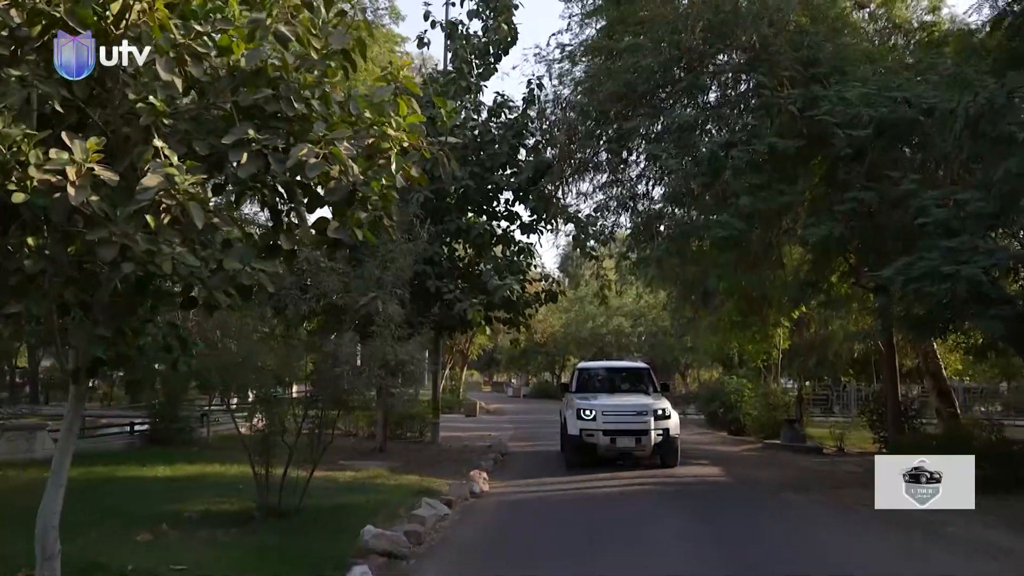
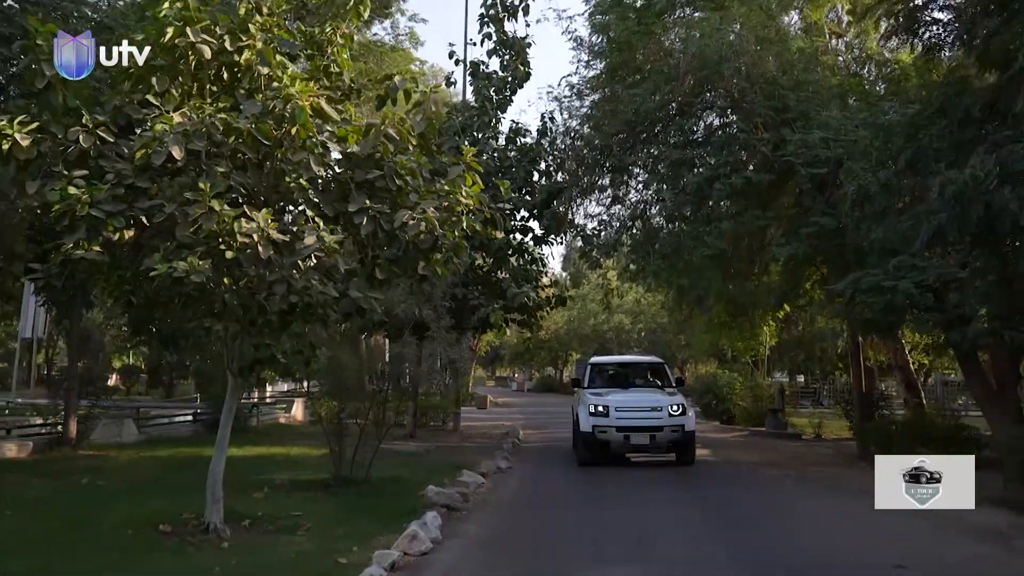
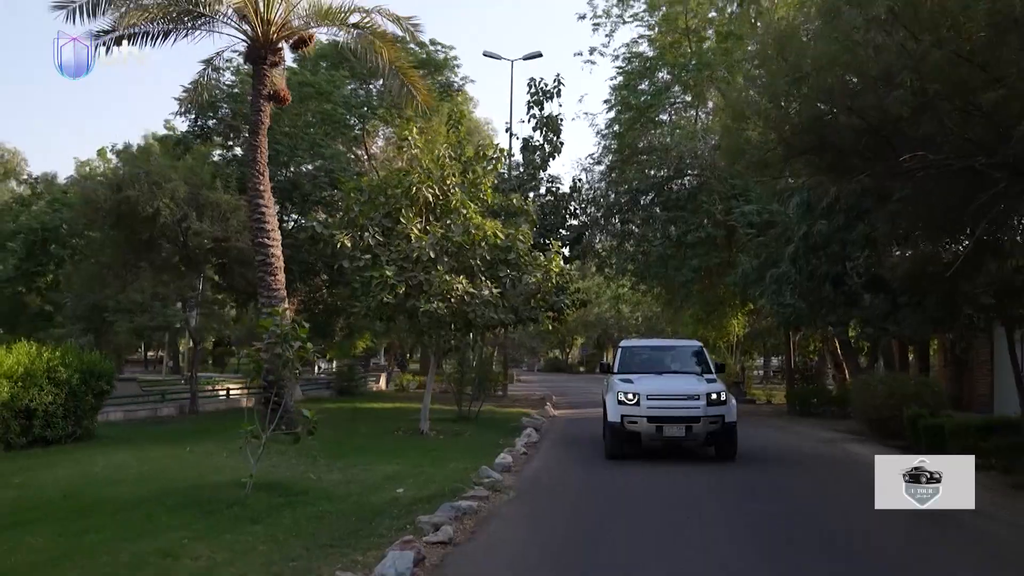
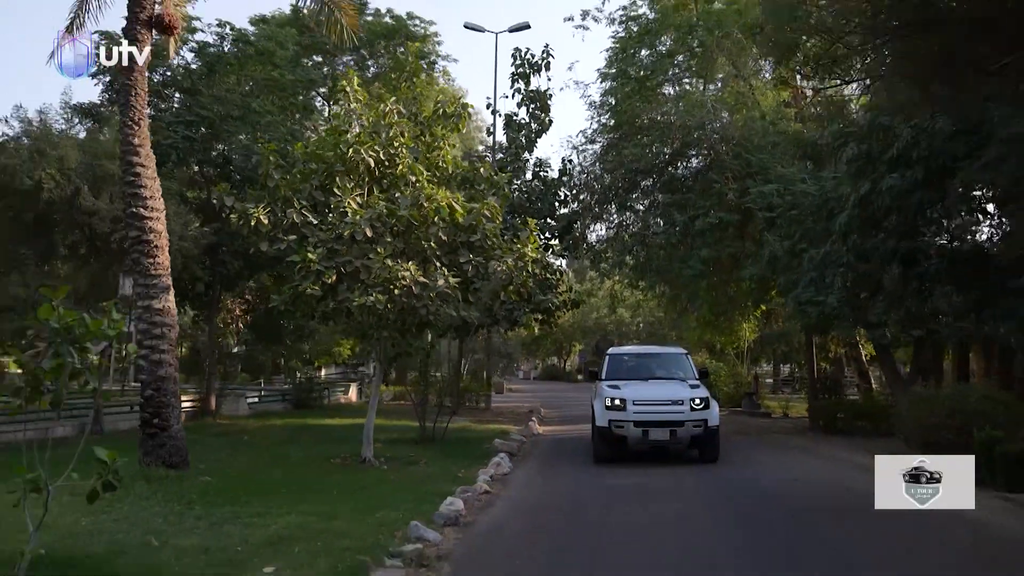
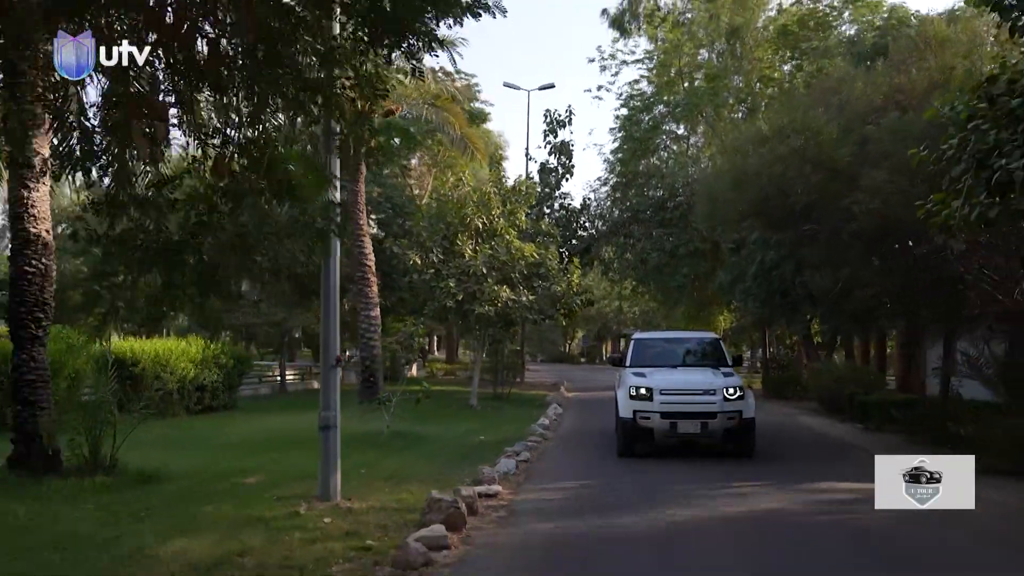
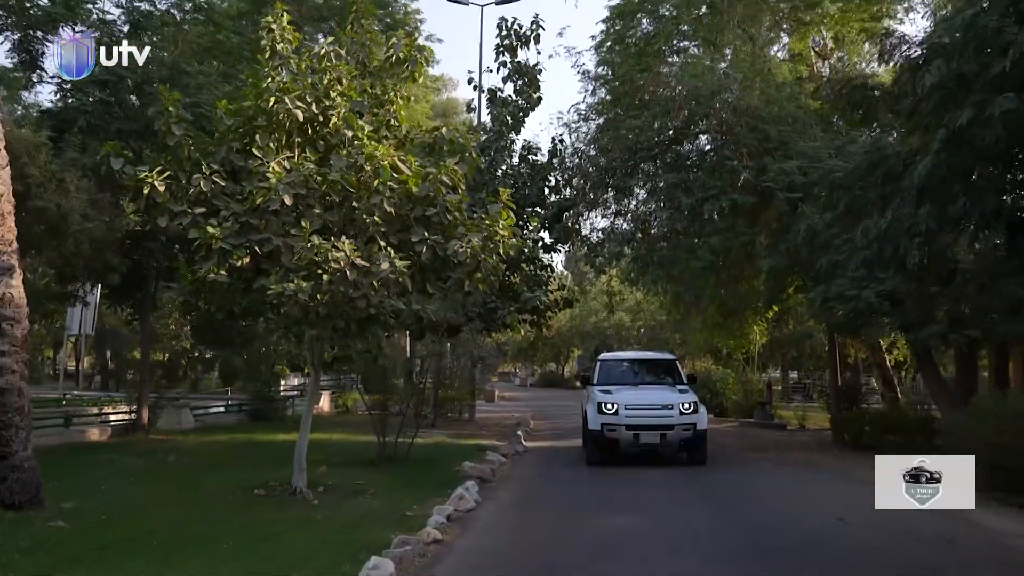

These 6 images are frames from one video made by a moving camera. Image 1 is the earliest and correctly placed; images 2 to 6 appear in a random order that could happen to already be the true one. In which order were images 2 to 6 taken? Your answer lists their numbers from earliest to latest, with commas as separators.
2, 6, 4, 3, 5
